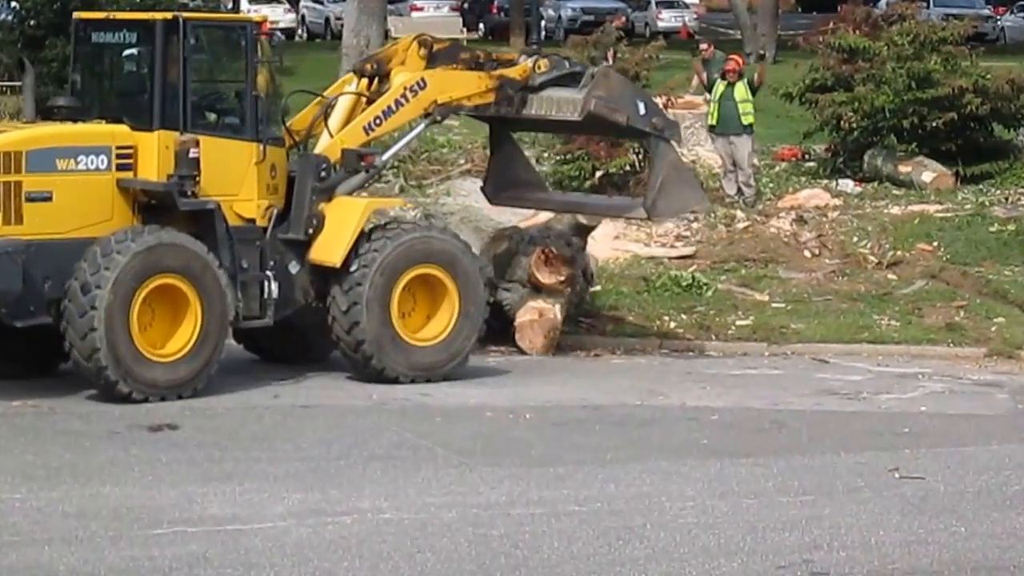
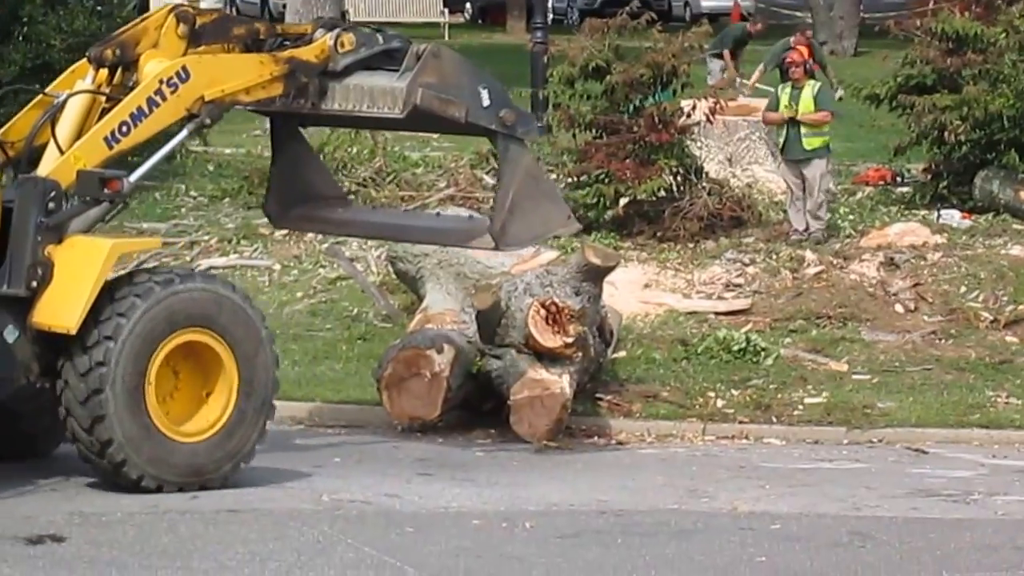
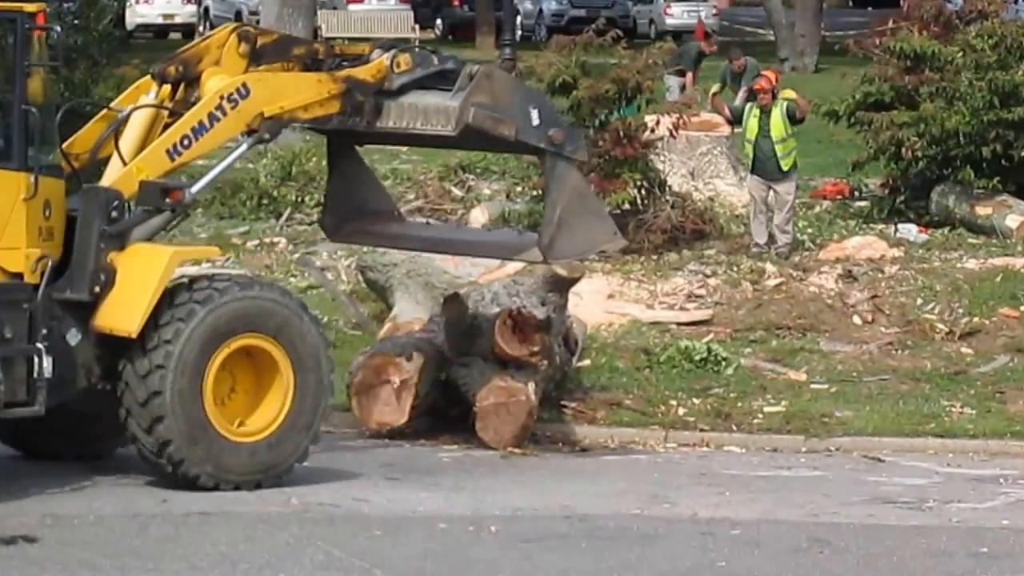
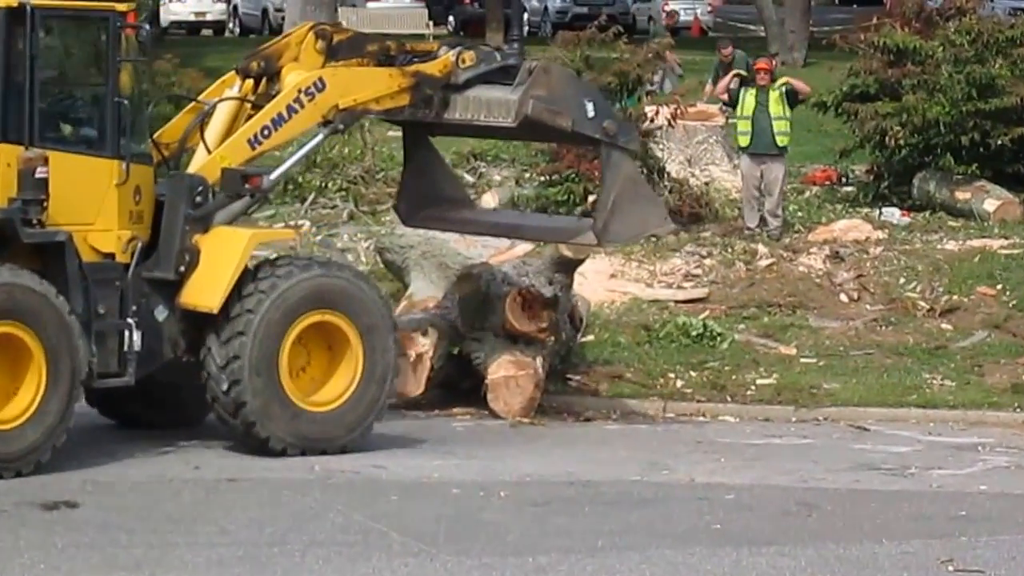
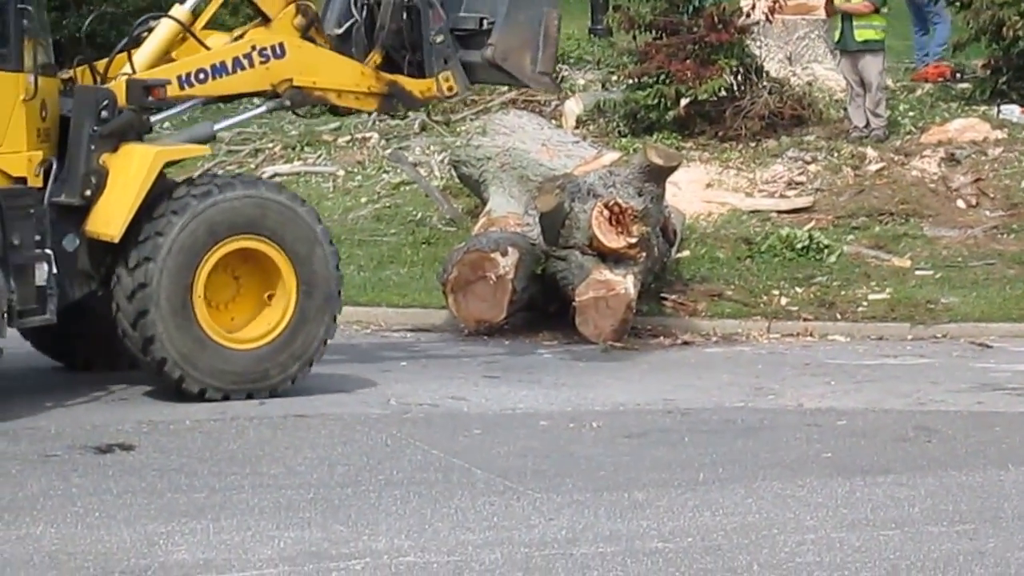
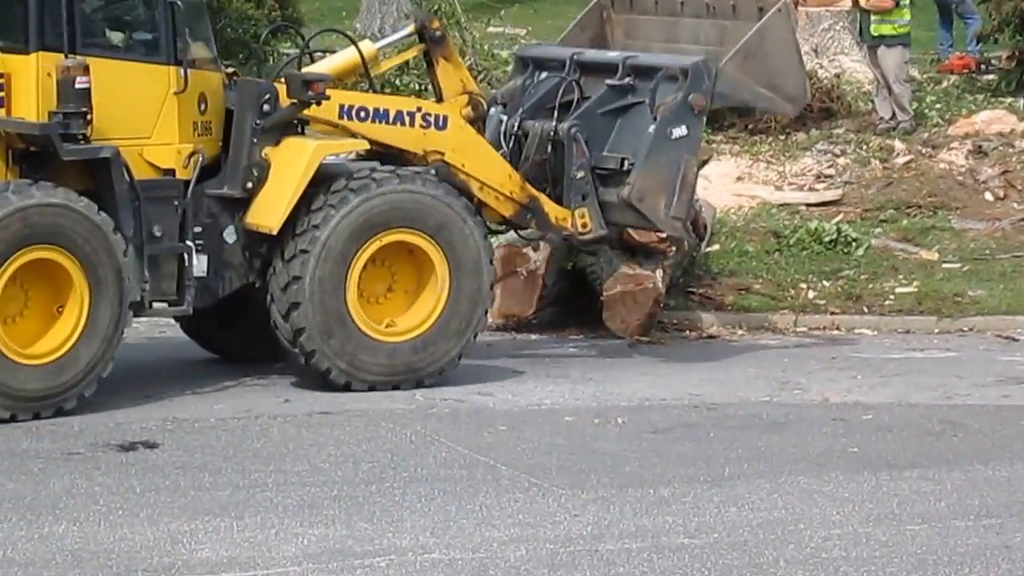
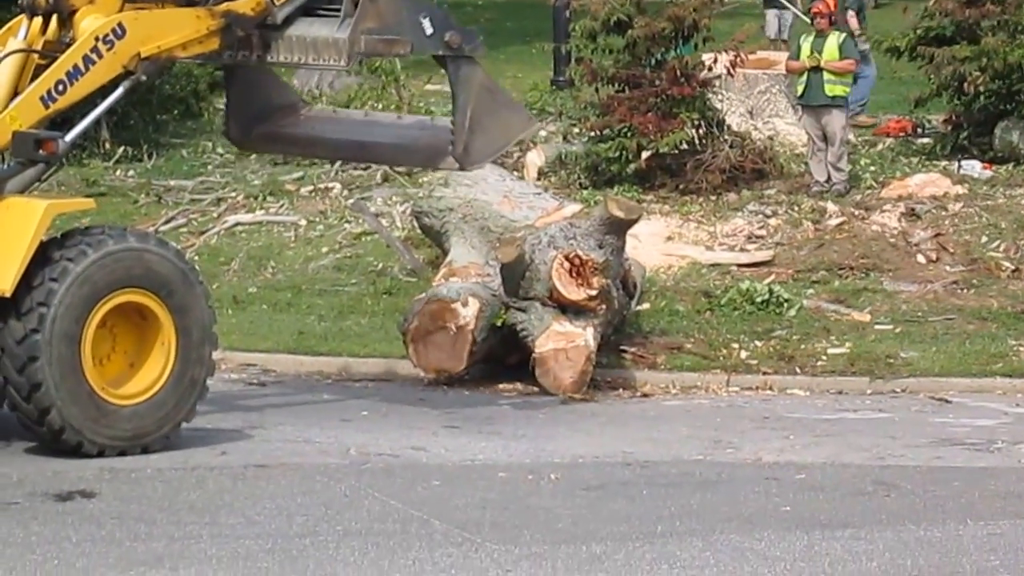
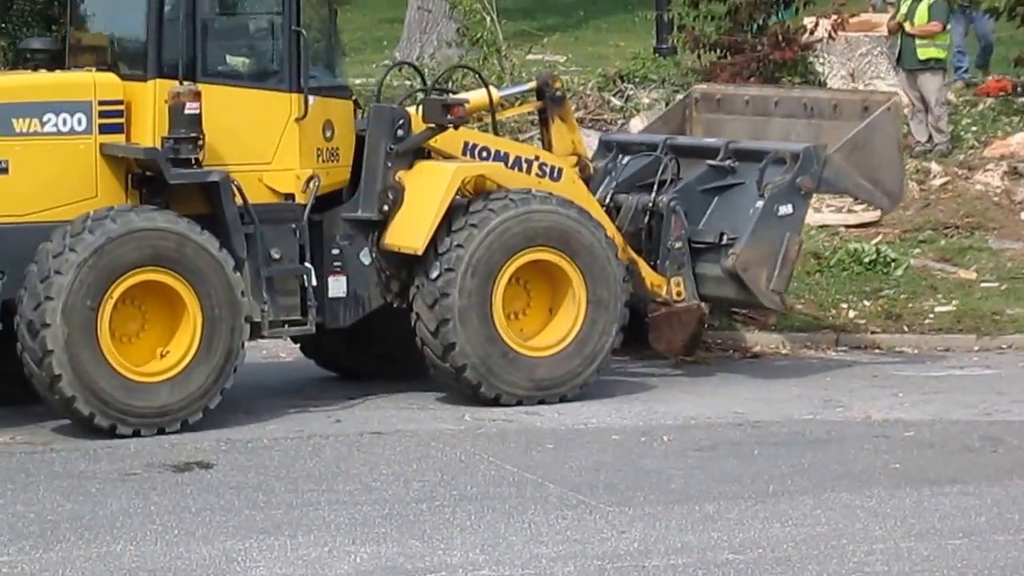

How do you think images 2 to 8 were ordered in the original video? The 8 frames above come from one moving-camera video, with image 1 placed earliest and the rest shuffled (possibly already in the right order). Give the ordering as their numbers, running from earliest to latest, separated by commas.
4, 3, 2, 7, 5, 6, 8
